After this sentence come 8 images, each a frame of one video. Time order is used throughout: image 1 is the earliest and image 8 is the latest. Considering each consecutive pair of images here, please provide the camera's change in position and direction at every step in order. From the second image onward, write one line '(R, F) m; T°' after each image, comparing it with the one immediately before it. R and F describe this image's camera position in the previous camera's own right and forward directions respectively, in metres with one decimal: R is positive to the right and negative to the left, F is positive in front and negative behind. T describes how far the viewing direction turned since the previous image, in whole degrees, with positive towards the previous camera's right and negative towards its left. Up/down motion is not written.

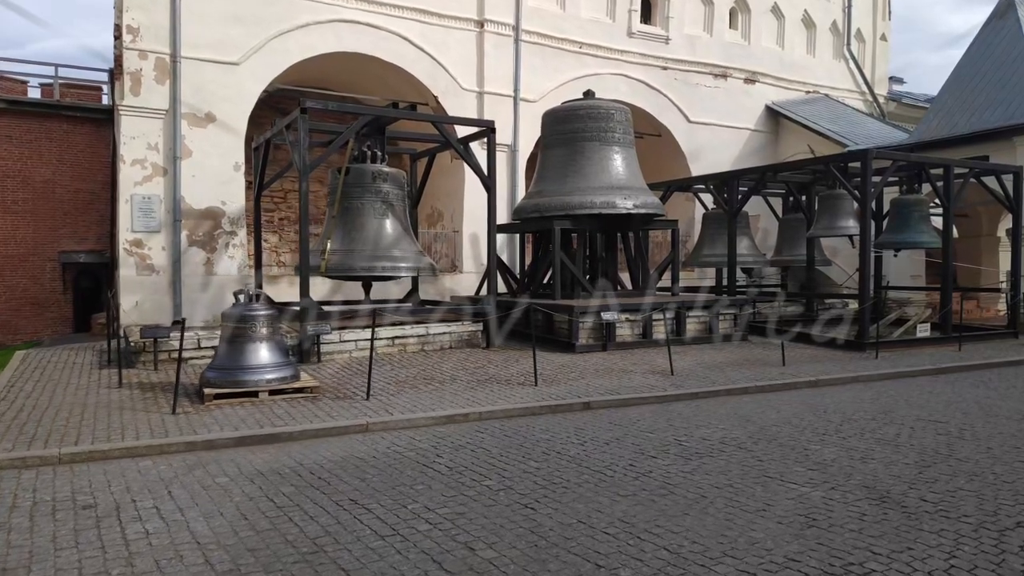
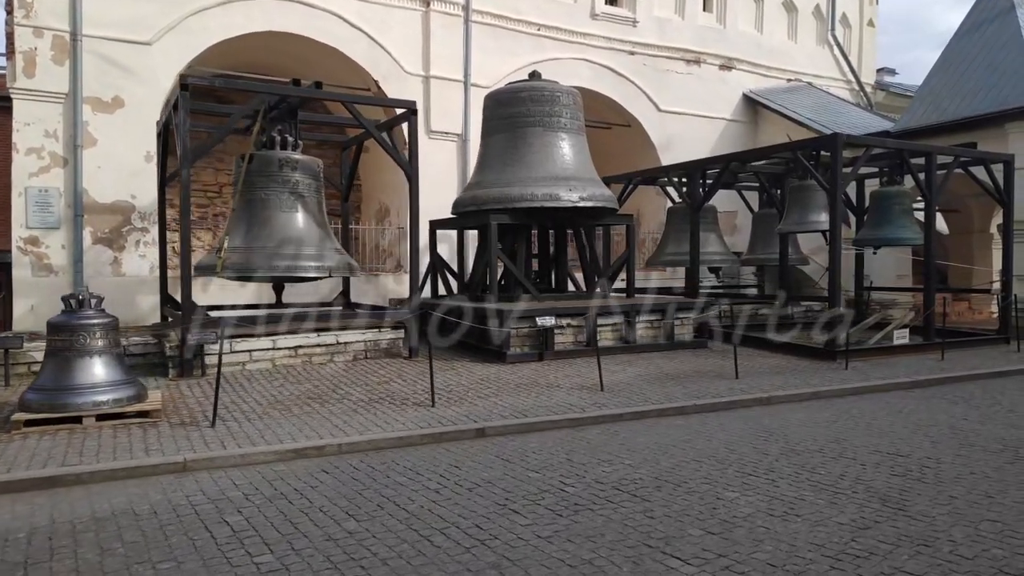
(+0.8, +1.2) m; 0°
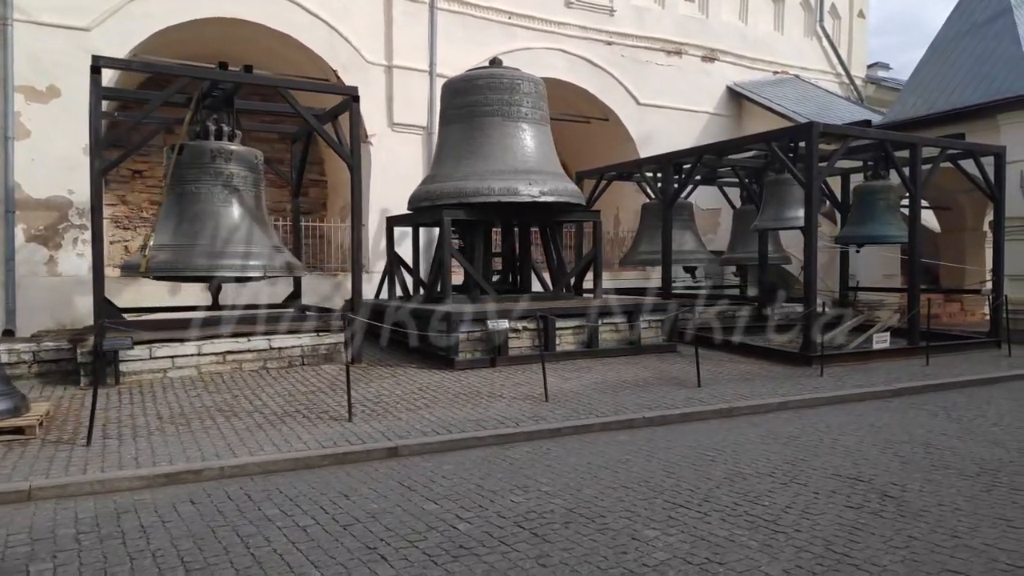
(+0.5, +0.7) m; 0°
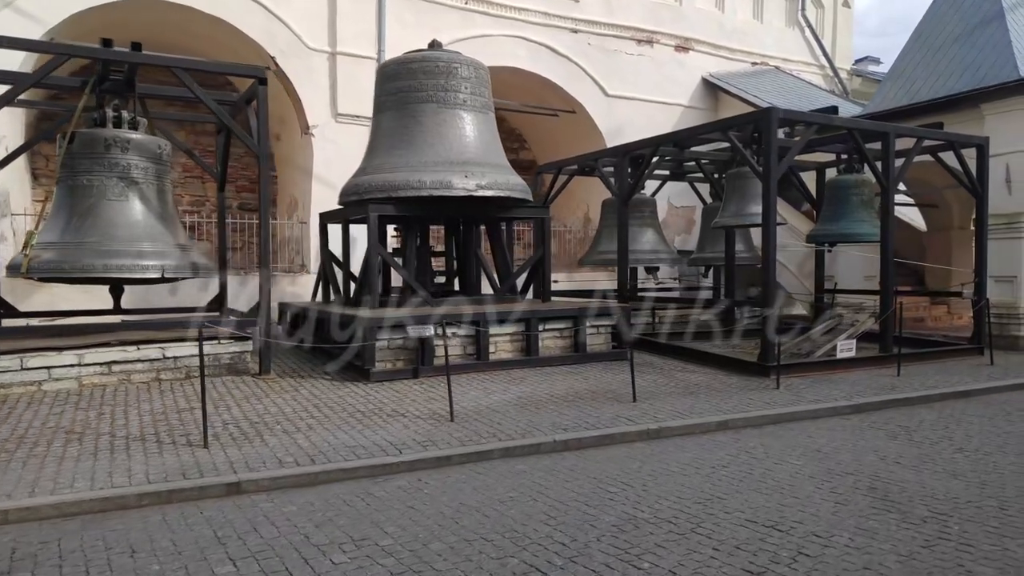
(+0.6, +0.8) m; 0°
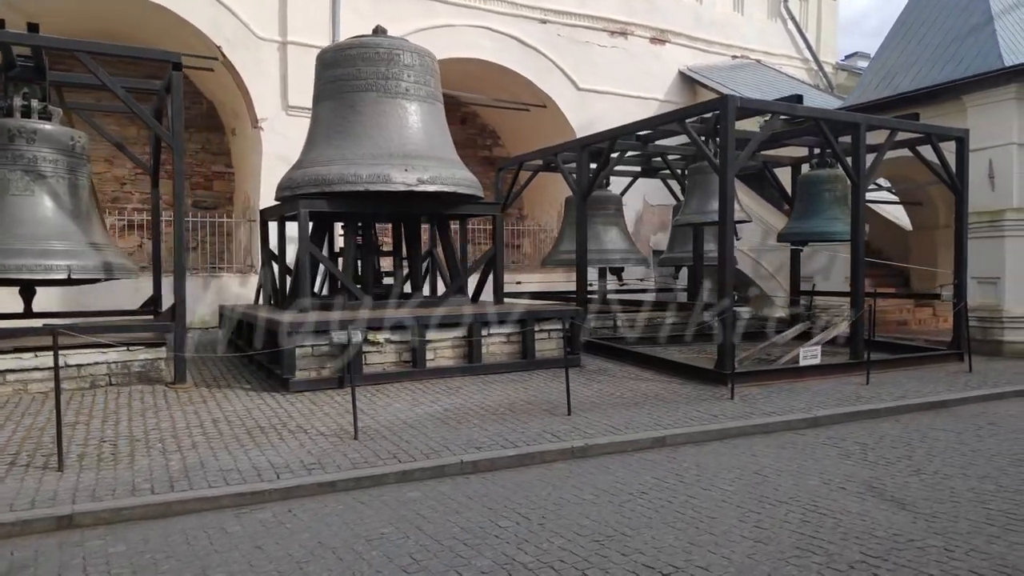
(+0.5, +0.6) m; 0°
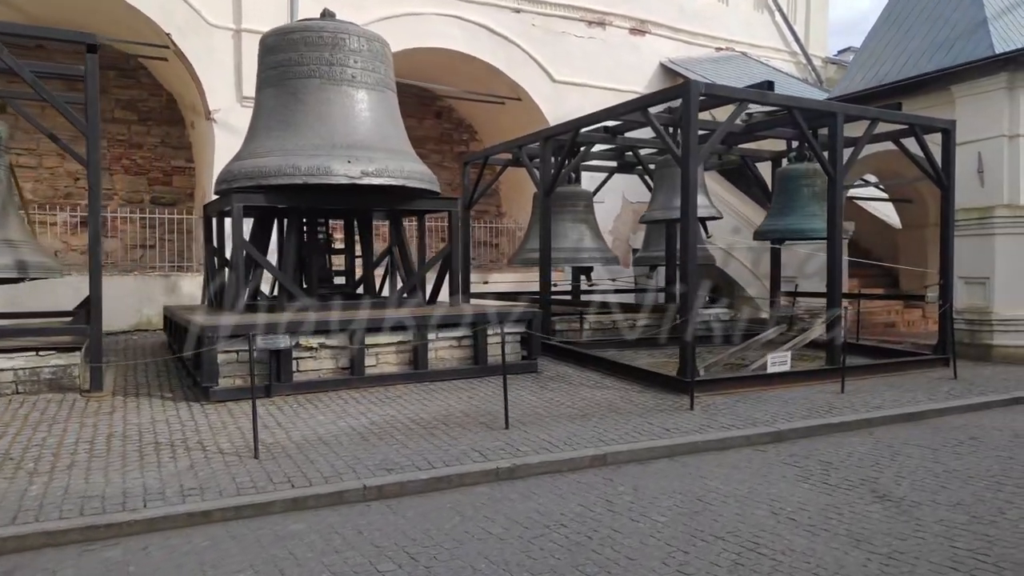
(+0.4, +0.6) m; 0°
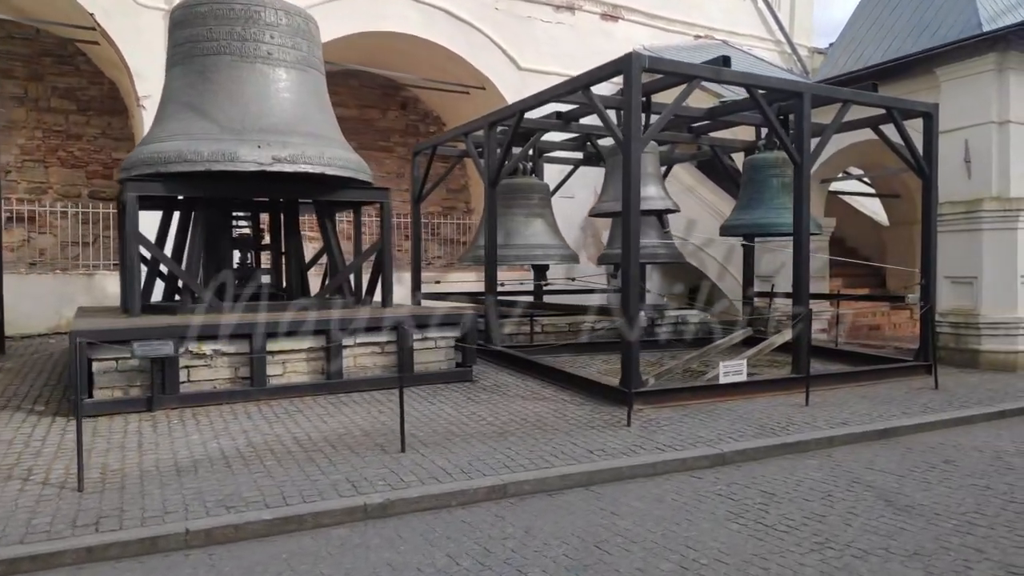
(+0.5, +0.8) m; 0°
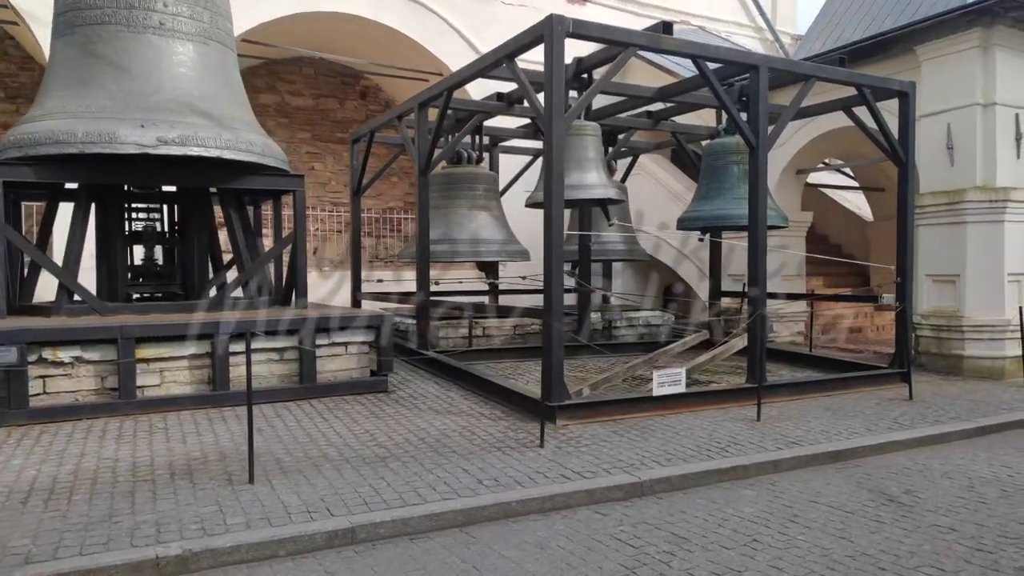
(+0.6, +0.8) m; 0°
